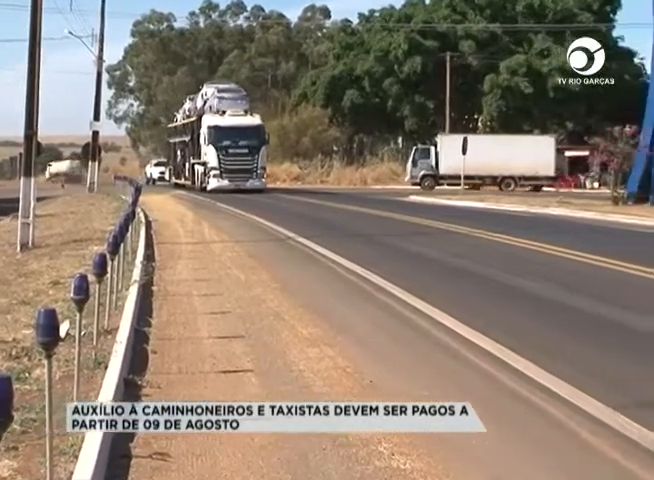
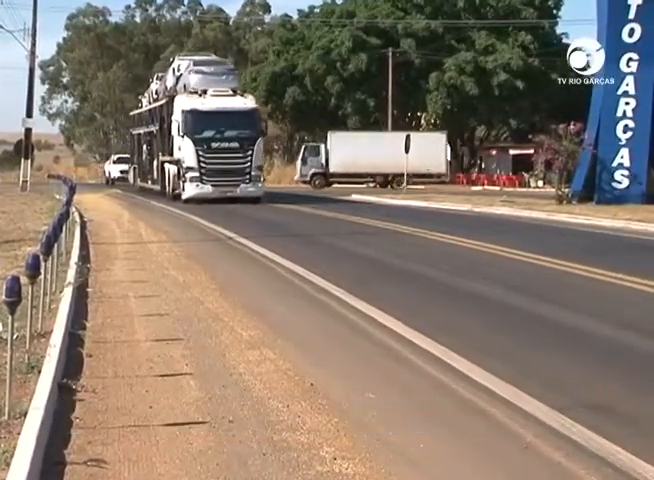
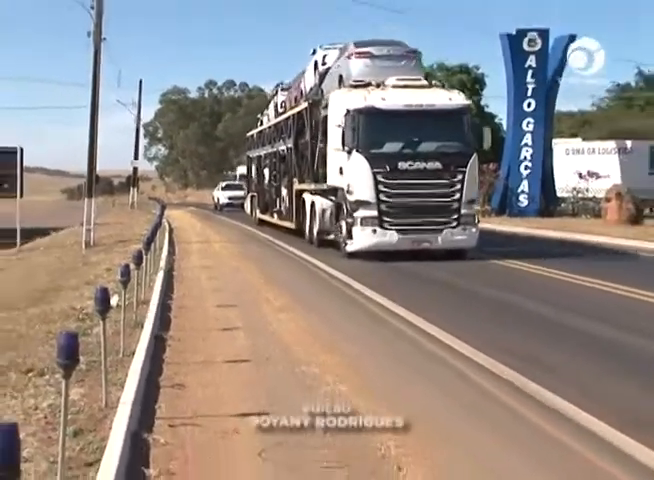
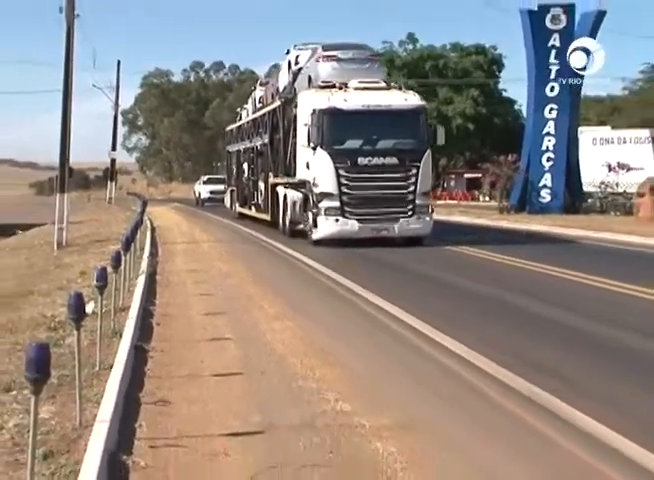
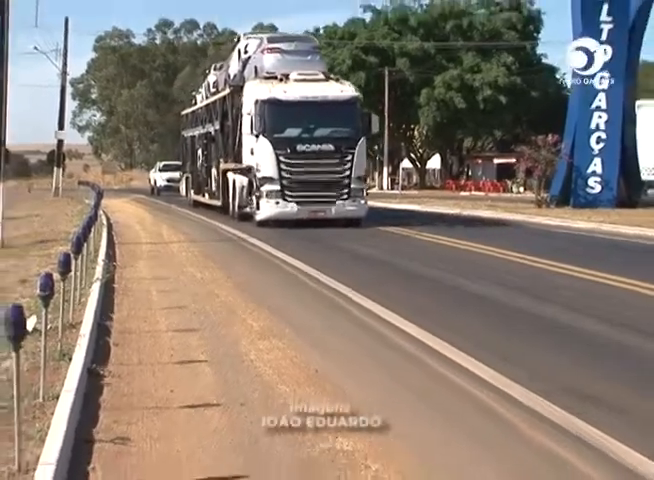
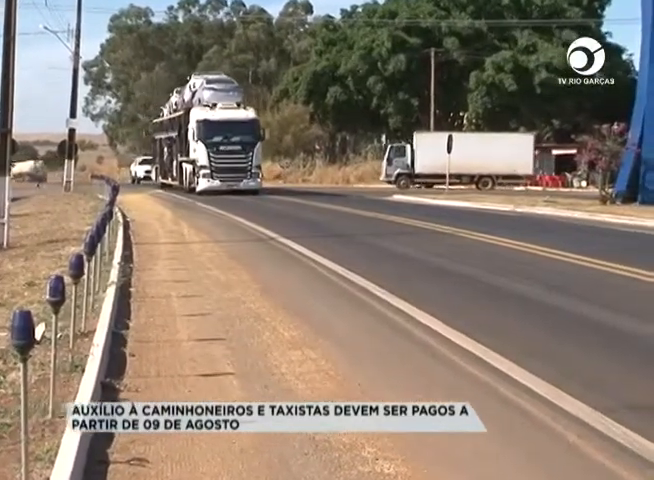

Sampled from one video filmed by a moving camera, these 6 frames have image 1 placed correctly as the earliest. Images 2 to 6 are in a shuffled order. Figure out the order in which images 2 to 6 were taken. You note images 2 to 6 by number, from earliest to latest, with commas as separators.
6, 2, 5, 4, 3
